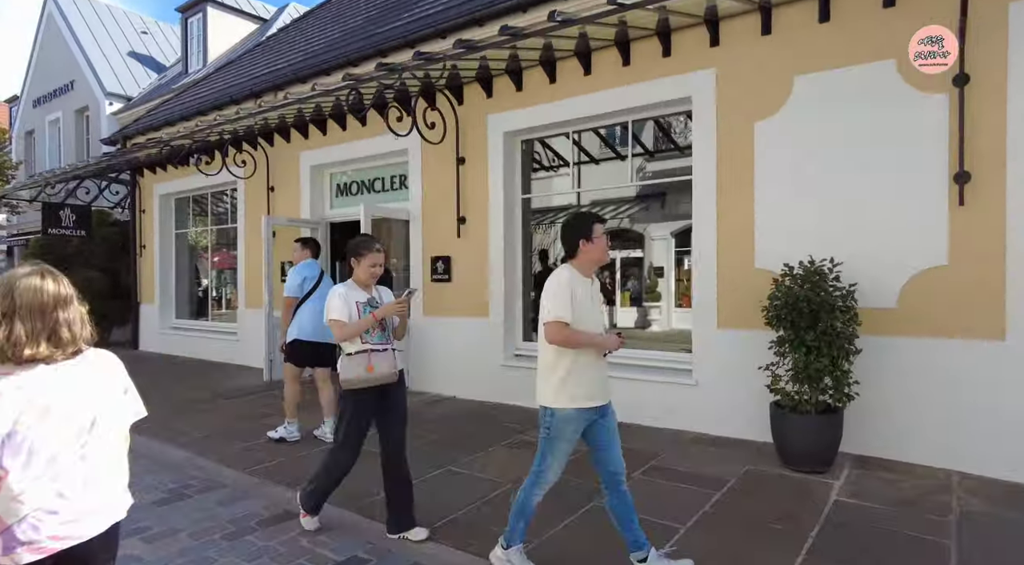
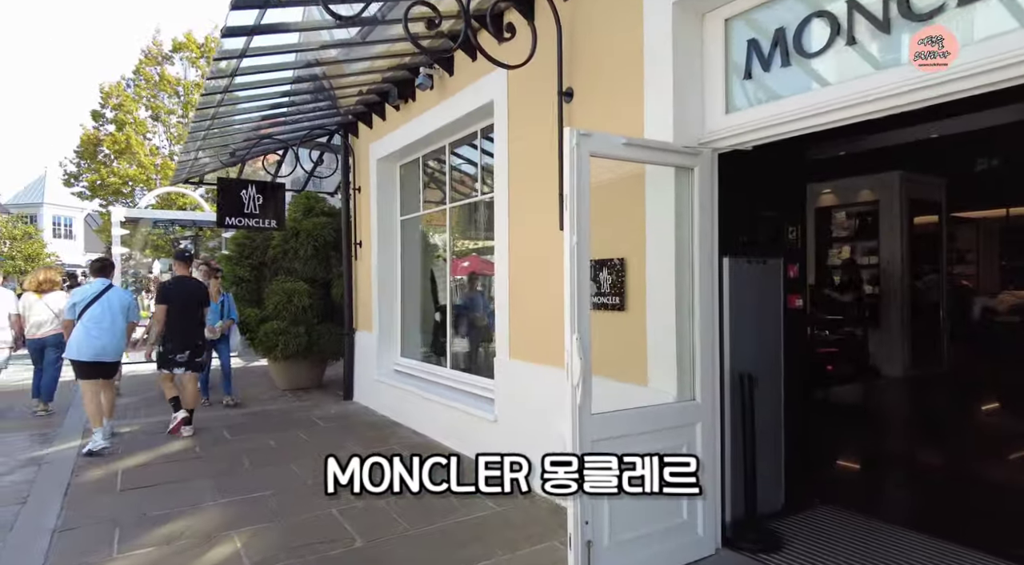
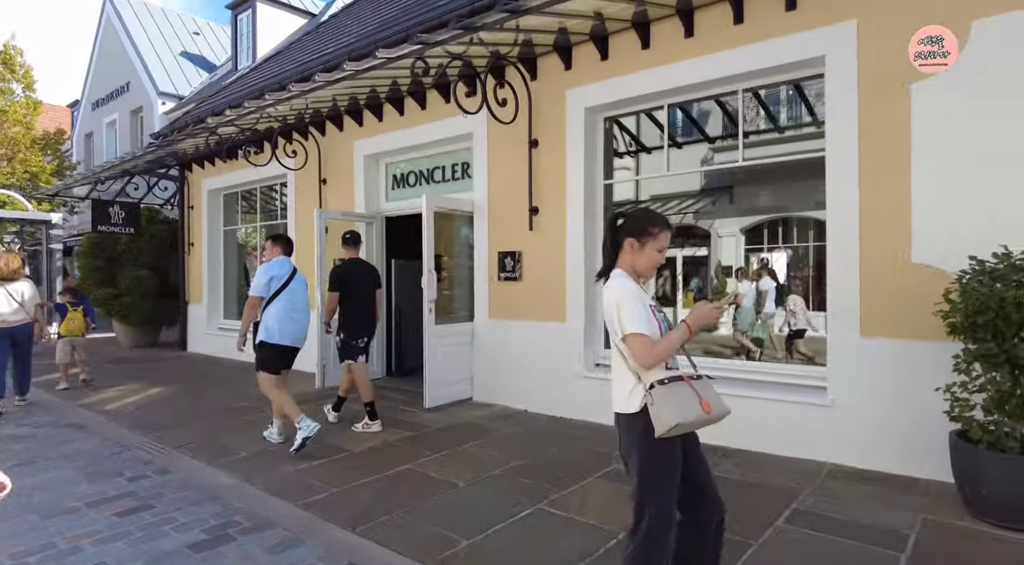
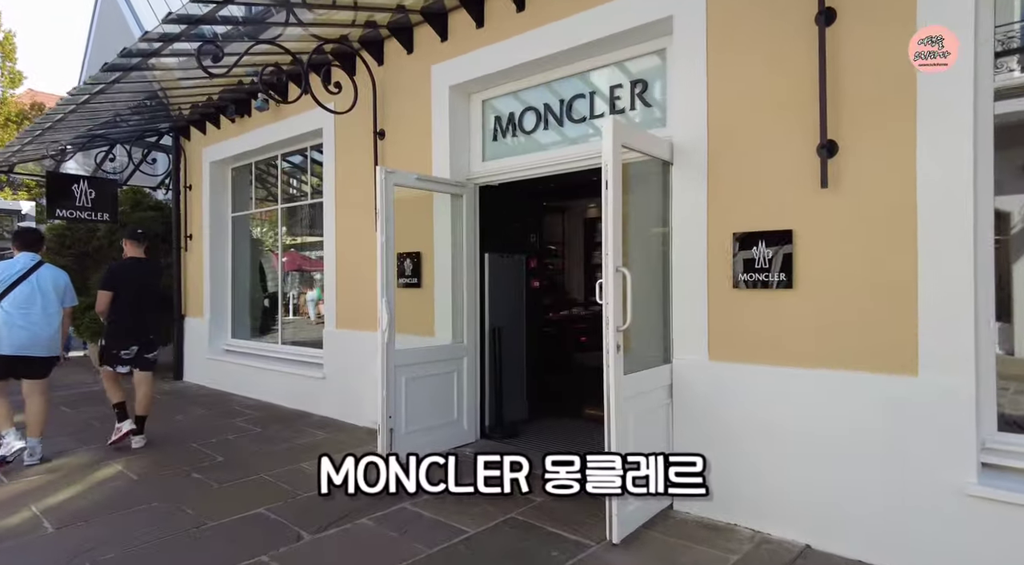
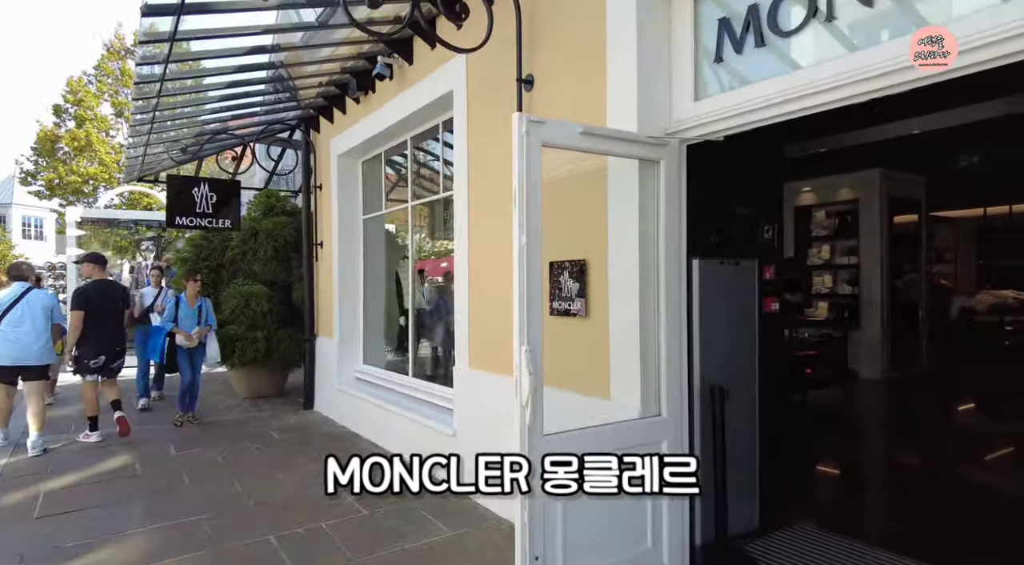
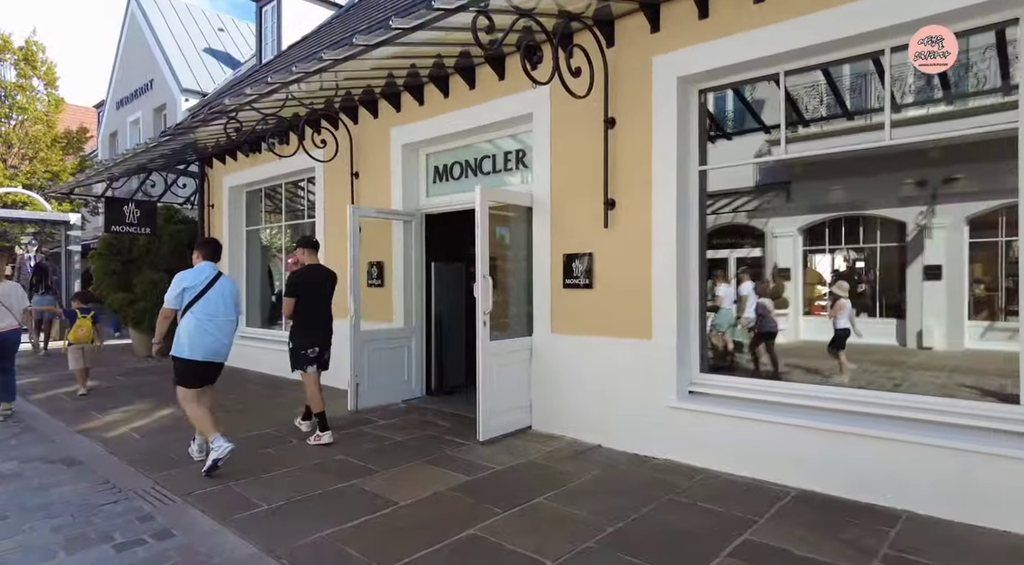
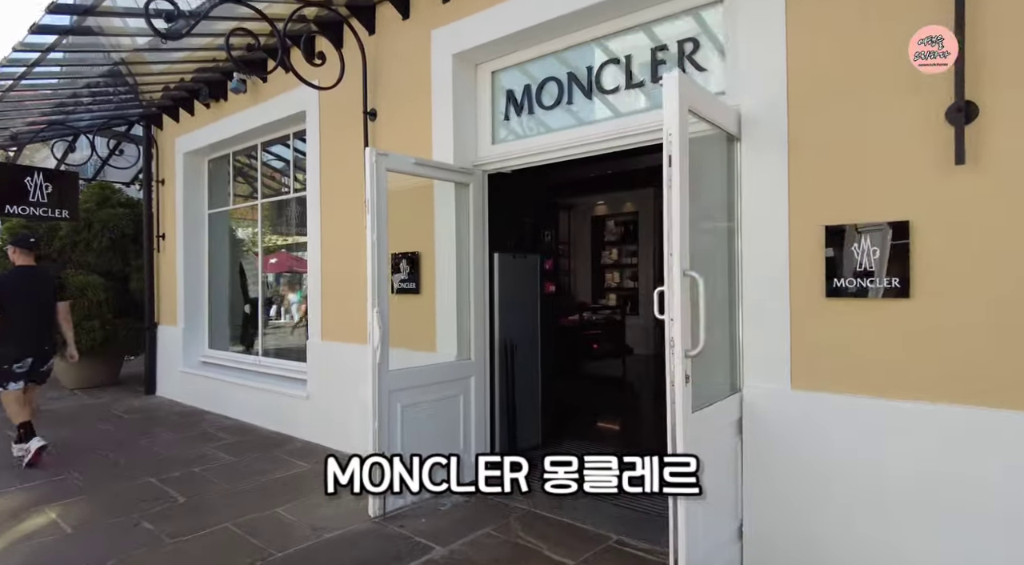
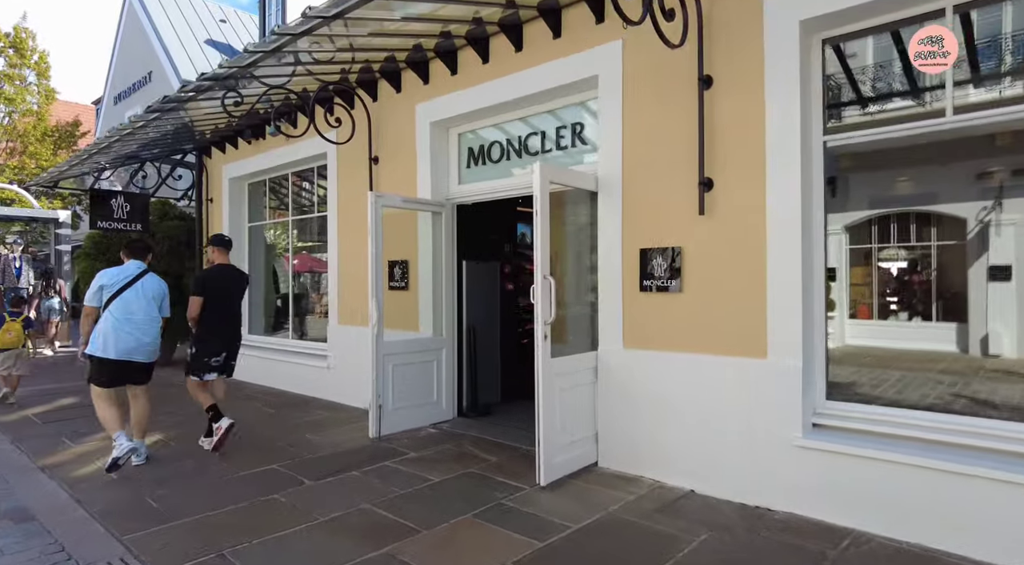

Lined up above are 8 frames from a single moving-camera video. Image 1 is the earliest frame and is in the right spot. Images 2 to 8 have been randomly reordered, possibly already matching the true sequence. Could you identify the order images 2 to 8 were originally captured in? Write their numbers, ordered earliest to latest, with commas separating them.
3, 6, 8, 4, 7, 2, 5
